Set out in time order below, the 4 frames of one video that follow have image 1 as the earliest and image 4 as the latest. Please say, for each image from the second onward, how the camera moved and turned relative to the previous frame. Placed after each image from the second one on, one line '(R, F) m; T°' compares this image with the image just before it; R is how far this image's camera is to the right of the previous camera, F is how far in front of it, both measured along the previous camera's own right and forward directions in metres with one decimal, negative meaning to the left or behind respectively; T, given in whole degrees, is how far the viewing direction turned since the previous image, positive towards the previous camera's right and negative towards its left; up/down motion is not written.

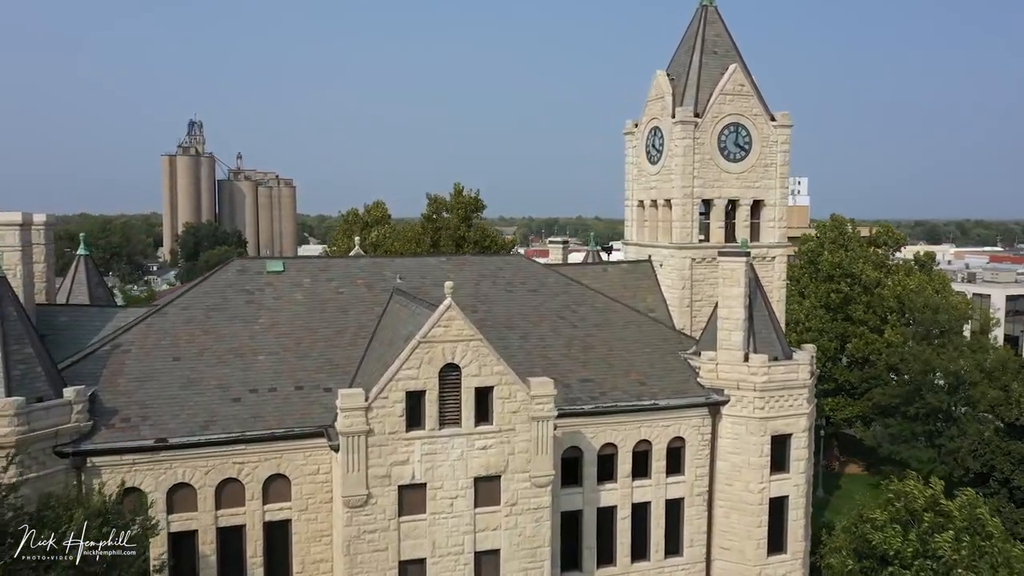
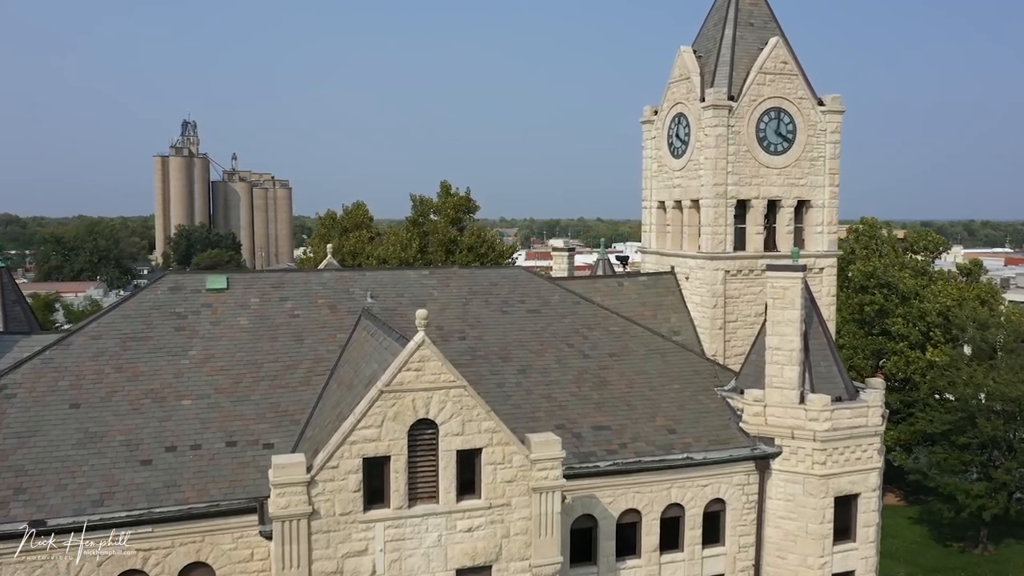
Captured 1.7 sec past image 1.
(+0.1, +4.7) m; 0°
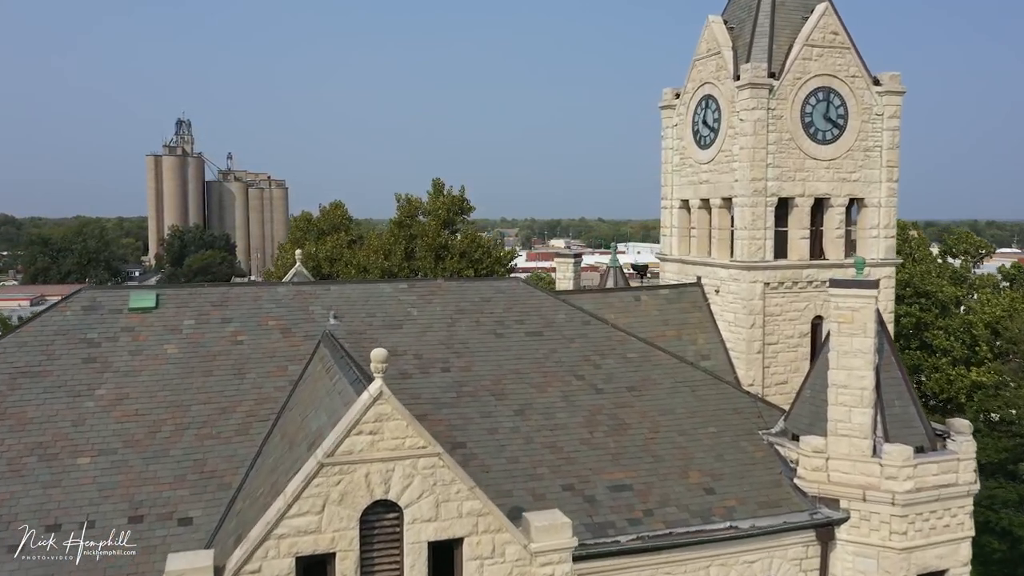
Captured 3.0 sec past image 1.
(+0.1, +3.8) m; 0°
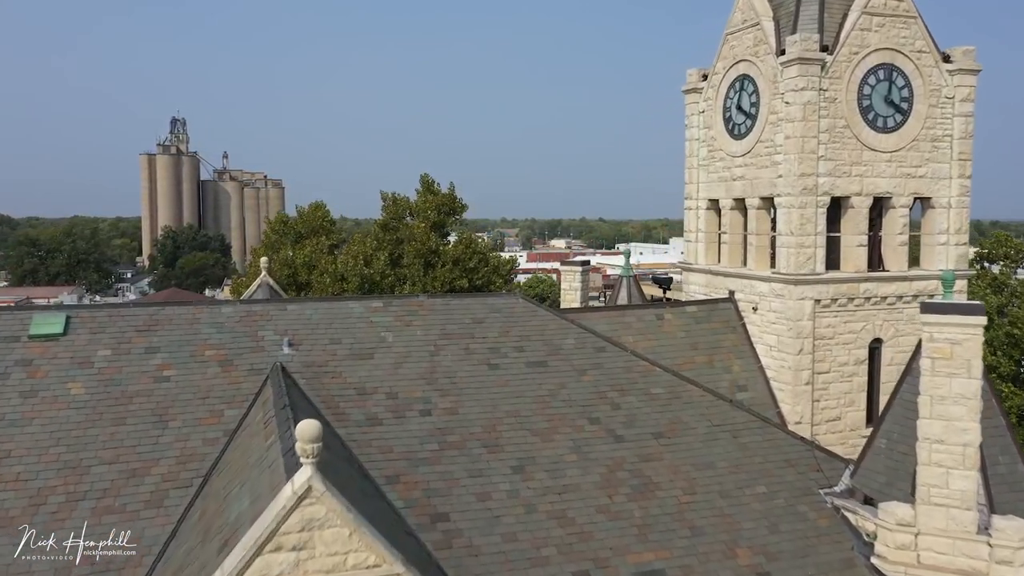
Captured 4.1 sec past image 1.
(0.0, +3.3) m; 0°
